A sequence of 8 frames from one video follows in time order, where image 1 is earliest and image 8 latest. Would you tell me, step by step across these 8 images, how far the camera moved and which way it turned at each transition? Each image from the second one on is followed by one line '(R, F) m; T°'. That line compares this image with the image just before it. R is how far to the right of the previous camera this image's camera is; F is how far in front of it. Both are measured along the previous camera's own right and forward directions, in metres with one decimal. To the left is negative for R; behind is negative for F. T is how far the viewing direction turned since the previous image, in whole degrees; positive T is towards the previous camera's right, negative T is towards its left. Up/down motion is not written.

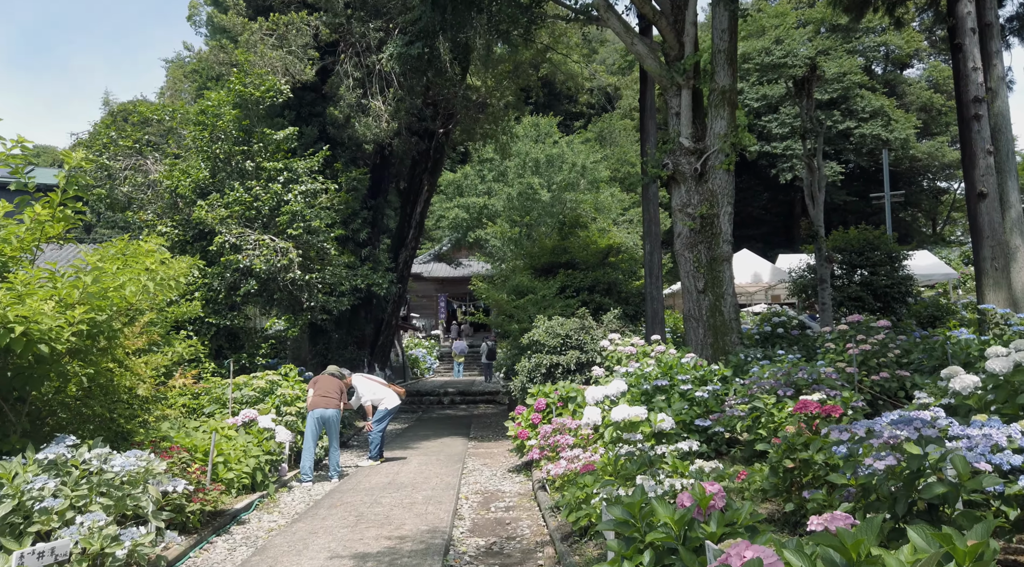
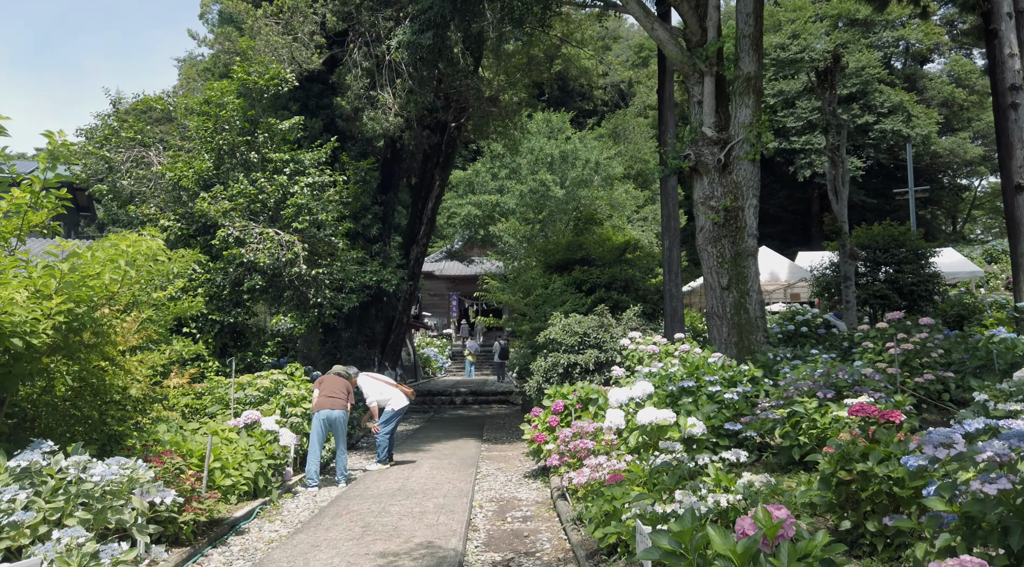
(0.0, +0.4) m; -1°
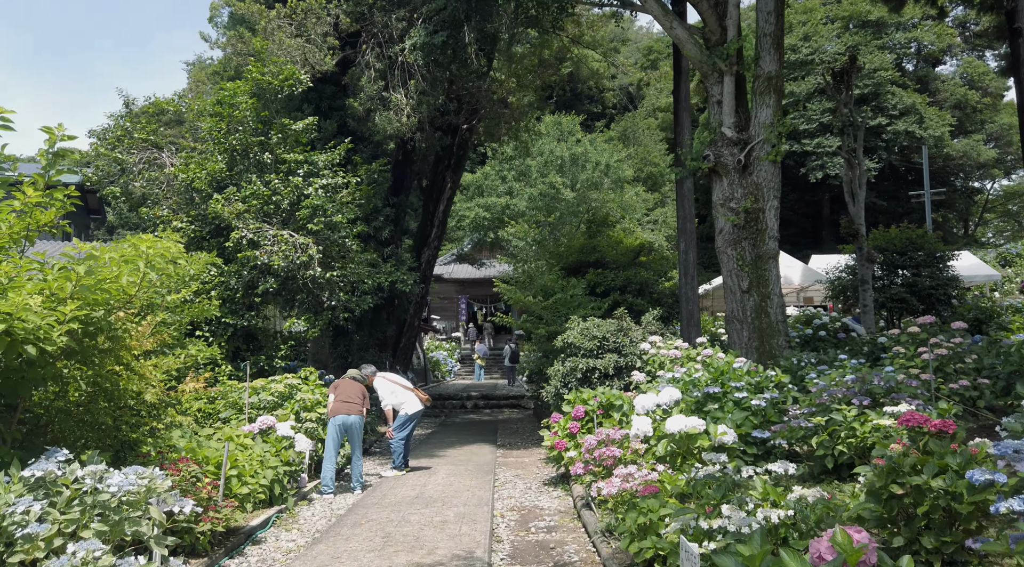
(-0.1, +0.2) m; 0°
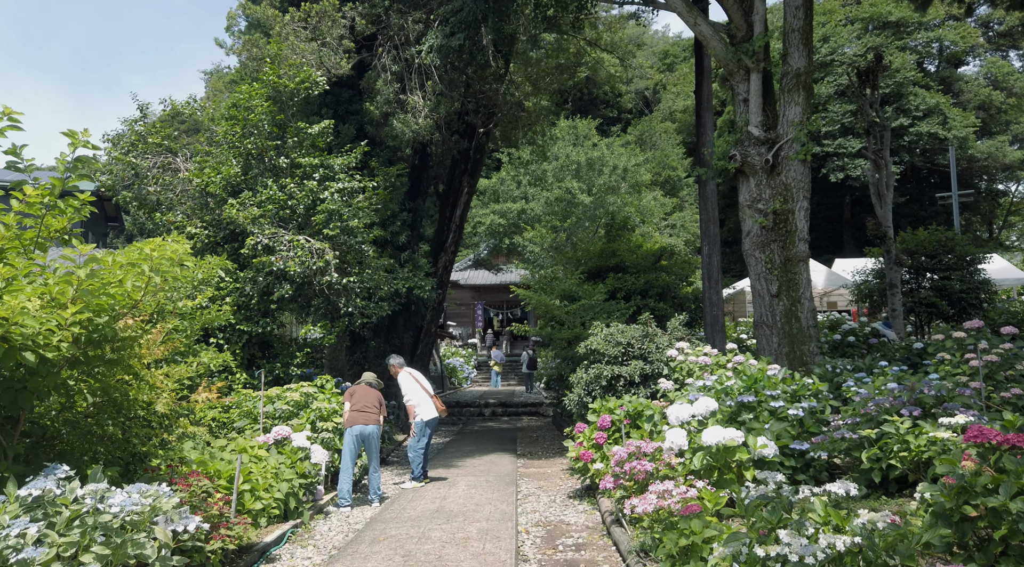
(-0.1, +0.3) m; -1°
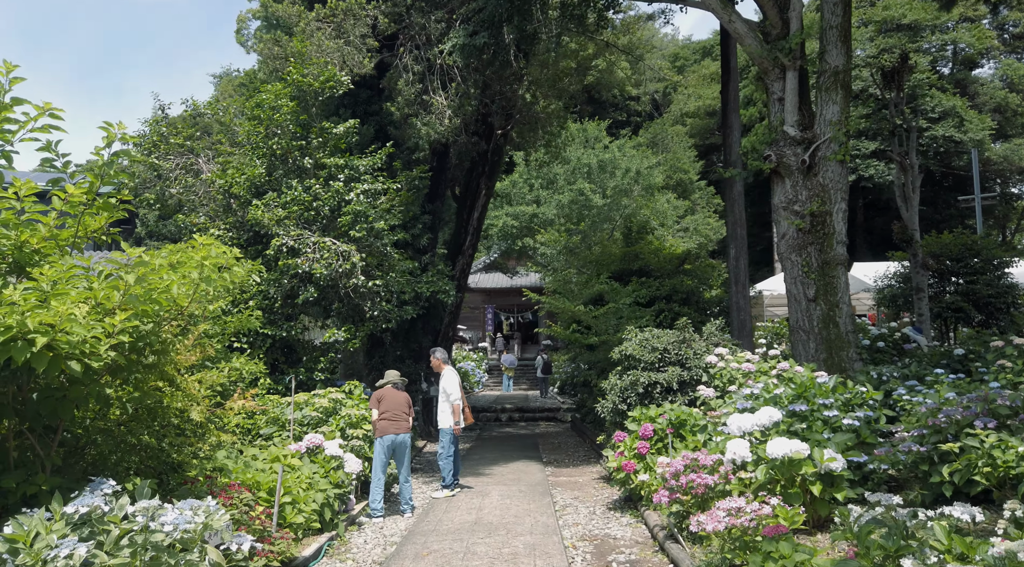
(-0.3, +0.2) m; 0°
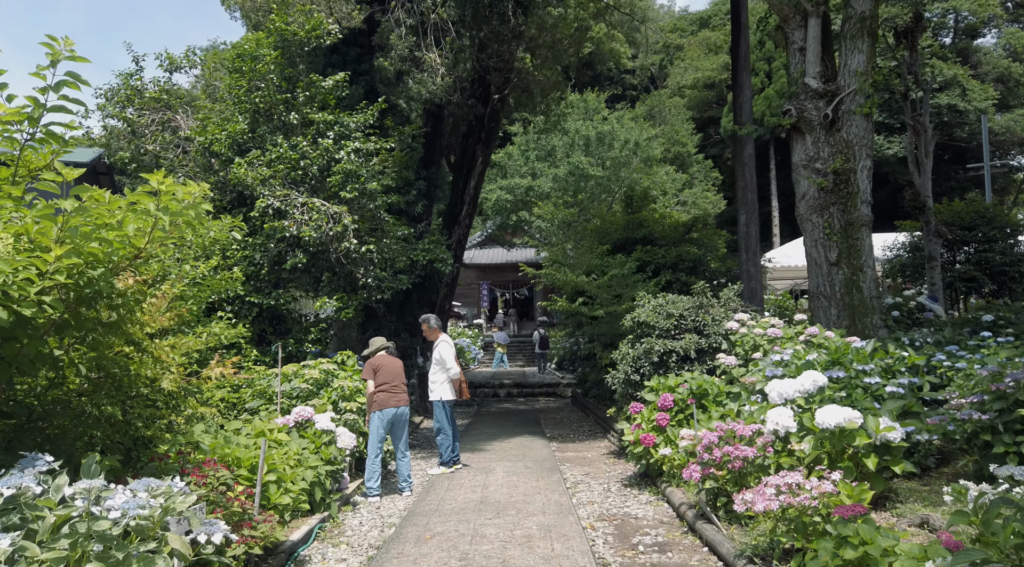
(-0.1, +0.6) m; +1°
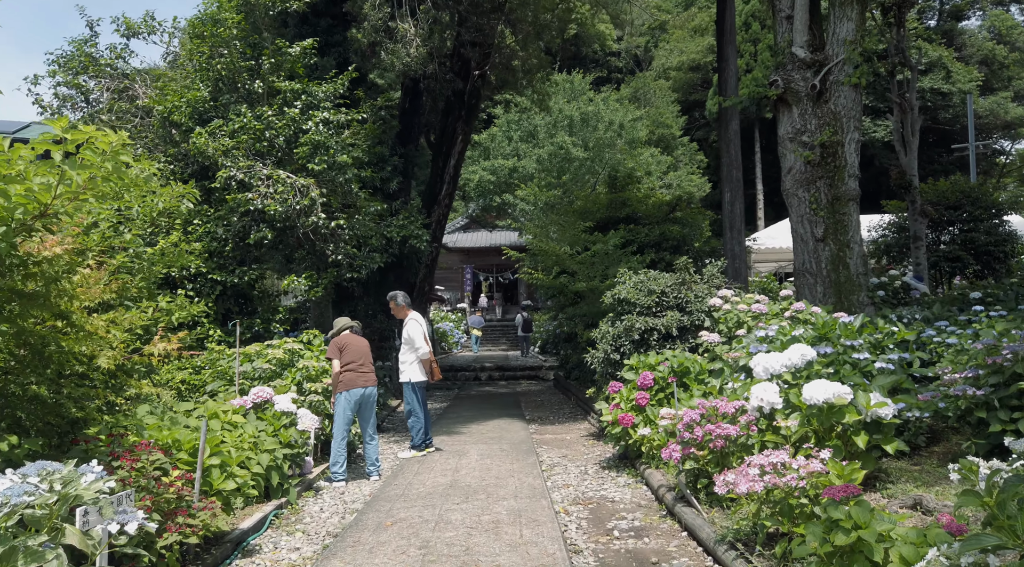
(+0.1, +0.3) m; +1°
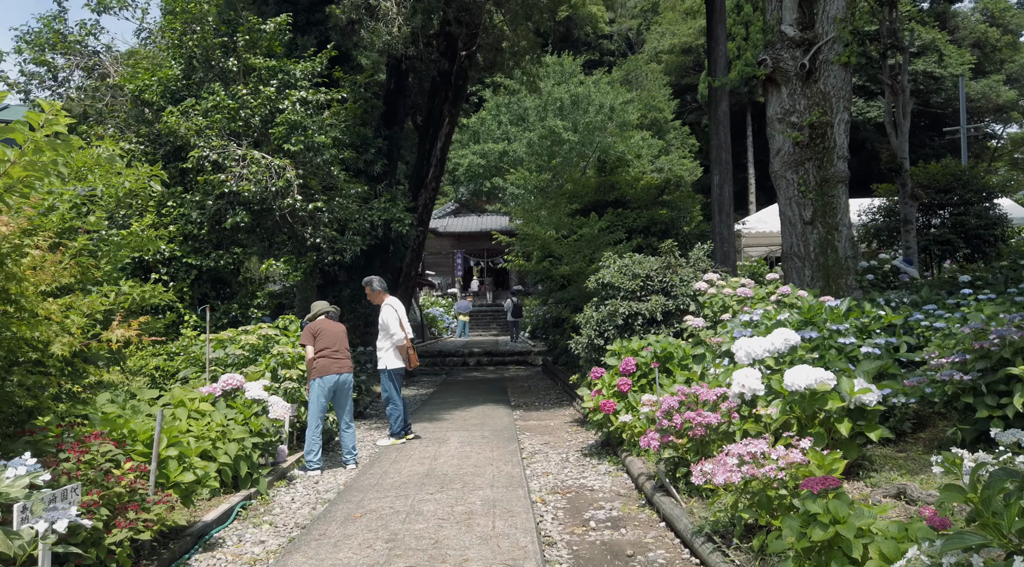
(+0.1, +0.2) m; 0°
